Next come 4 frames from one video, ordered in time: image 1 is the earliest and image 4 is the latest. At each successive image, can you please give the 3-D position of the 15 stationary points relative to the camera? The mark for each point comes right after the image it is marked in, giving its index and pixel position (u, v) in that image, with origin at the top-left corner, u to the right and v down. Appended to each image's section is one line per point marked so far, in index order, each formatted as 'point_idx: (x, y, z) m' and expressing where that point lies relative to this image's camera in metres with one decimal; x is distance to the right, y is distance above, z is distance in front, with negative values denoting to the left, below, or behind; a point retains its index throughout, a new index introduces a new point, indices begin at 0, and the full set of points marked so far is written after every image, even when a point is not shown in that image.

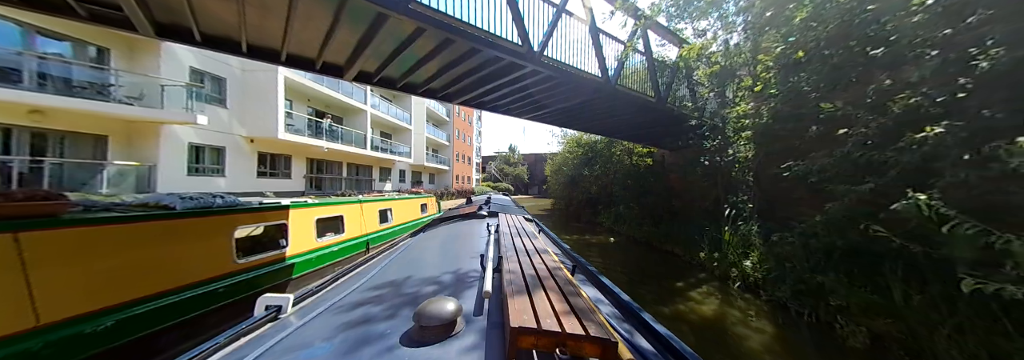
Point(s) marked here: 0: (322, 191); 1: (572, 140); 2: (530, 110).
0: (-10.2, -0.6, +12.3) m
1: (+3.7, +2.4, +13.7) m
2: (+0.7, +2.1, +6.9) m
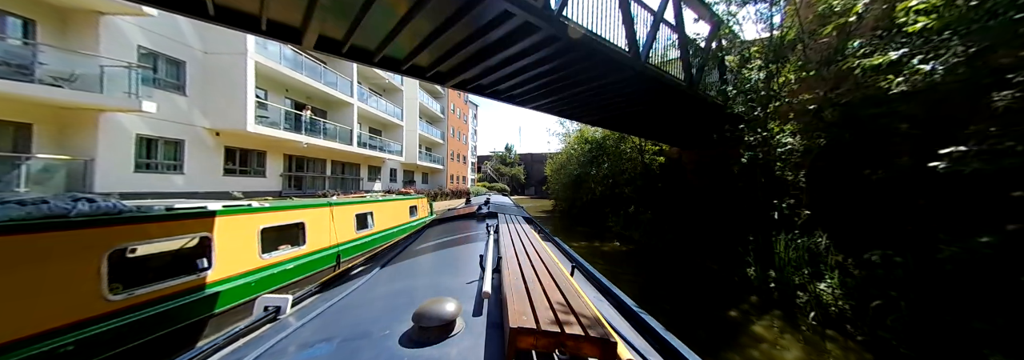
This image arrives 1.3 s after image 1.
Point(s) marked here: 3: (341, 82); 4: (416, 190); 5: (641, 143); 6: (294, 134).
0: (-10.3, -0.5, +11.2) m
1: (+3.7, +2.4, +12.9) m
2: (+0.7, +2.1, +6.0) m
3: (-9.2, +5.3, +12.4) m
4: (-7.9, -0.8, +18.7) m
5: (+5.5, +1.6, +9.7) m
6: (-9.5, +2.0, +10.0) m
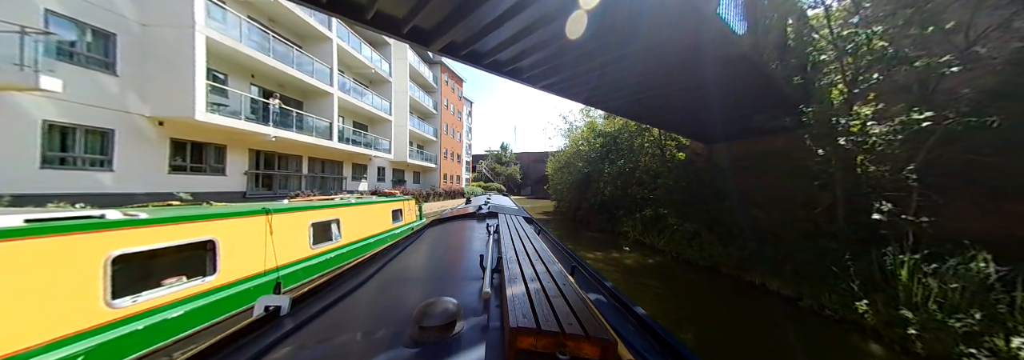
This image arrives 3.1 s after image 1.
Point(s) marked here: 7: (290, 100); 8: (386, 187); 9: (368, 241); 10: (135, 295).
0: (-10.3, -0.5, +9.9) m
1: (+3.6, +2.4, +11.8) m
2: (+0.8, +2.2, +4.9) m
3: (-9.3, +5.4, +11.0) m
4: (-8.1, -0.8, +17.4) m
5: (+5.5, +1.6, +8.7) m
6: (-9.5, +2.1, +8.7) m
7: (-10.7, +3.9, +10.9) m
8: (-9.5, -0.5, +17.3) m
9: (-3.4, -1.4, +5.3) m
10: (-3.3, -1.0, +2.1) m
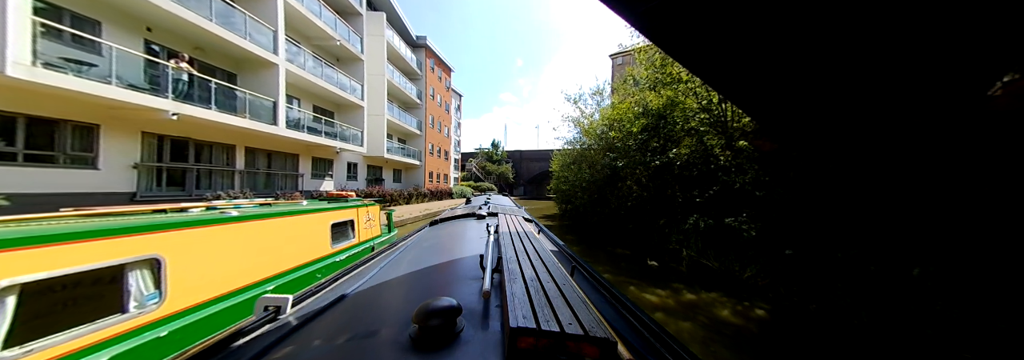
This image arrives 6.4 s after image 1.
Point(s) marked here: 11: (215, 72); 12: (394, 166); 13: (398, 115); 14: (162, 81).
0: (-10.3, -0.4, +7.2) m
1: (+3.5, +2.5, +9.8) m
2: (+1.0, +2.2, +2.8) m
3: (-9.3, +5.5, +8.5) m
4: (-8.4, -0.6, +14.9) m
5: (+5.5, +1.7, +6.8) m
6: (-9.4, +2.2, +6.1) m
7: (-10.7, +4.0, +8.3) m
8: (-9.8, -0.4, +14.7) m
9: (-3.2, -1.3, +3.0) m
10: (-3.0, -0.9, -0.2) m
11: (-10.7, +3.9, +8.3) m
12: (-9.8, +1.2, +19.0) m
13: (-8.9, +5.0, +17.8) m
14: (-9.5, +2.7, +6.3) m
